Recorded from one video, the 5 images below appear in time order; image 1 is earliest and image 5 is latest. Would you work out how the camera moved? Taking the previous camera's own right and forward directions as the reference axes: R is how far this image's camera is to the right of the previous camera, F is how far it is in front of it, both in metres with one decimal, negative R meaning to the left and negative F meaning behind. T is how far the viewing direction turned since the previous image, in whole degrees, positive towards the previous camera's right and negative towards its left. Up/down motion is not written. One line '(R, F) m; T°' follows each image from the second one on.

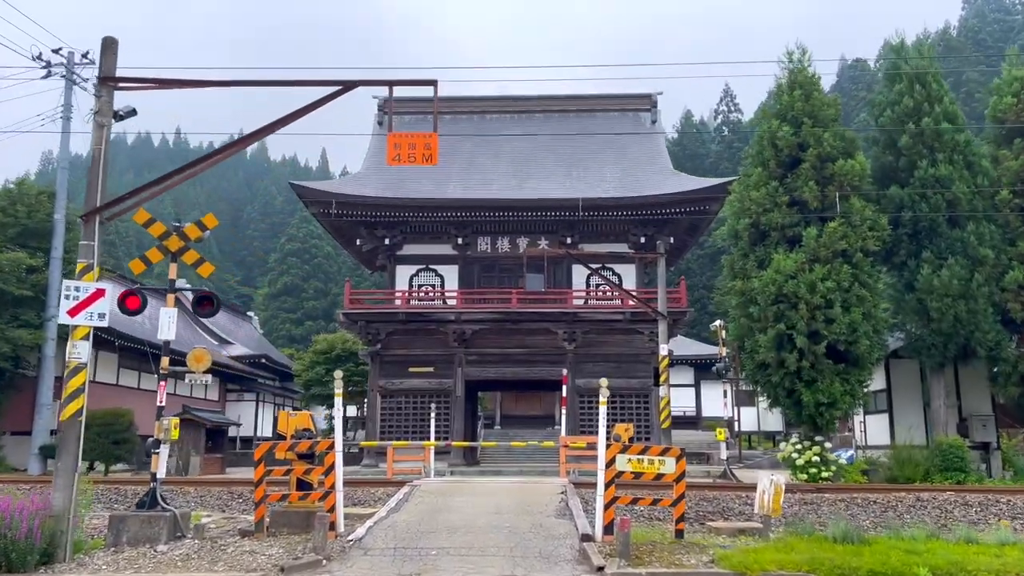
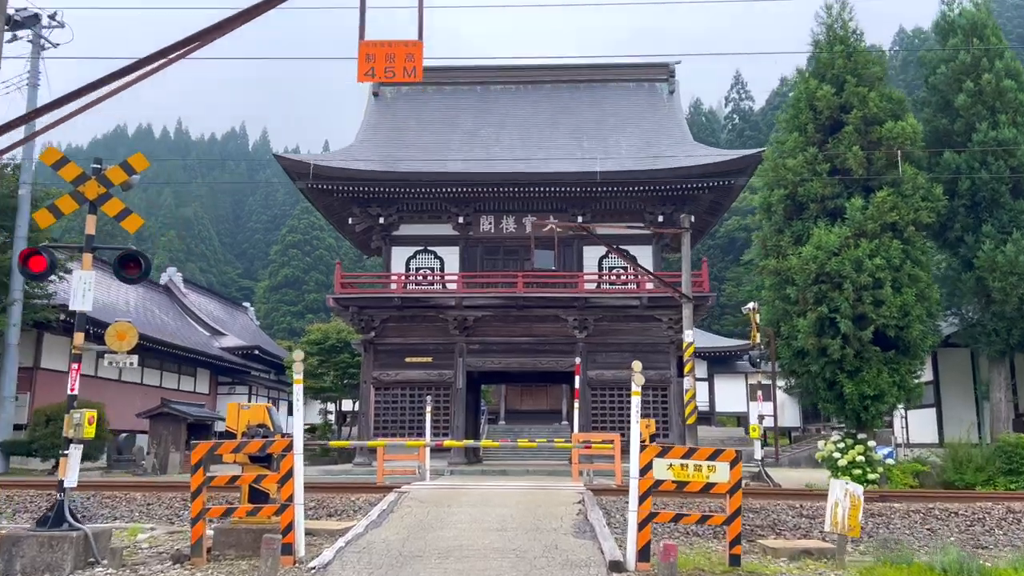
(0.0, +1.8) m; 0°
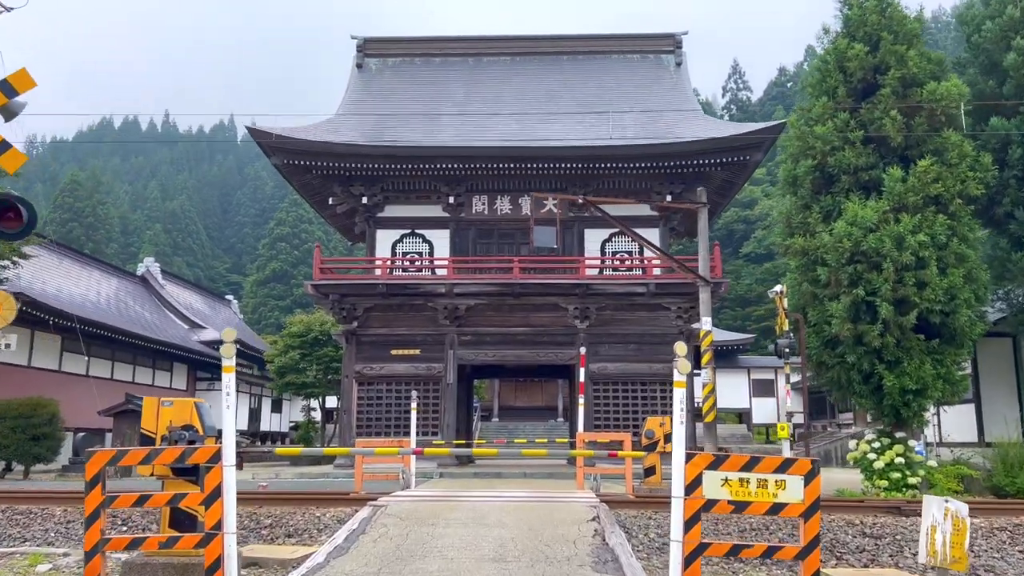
(-0.1, +1.6) m; +1°
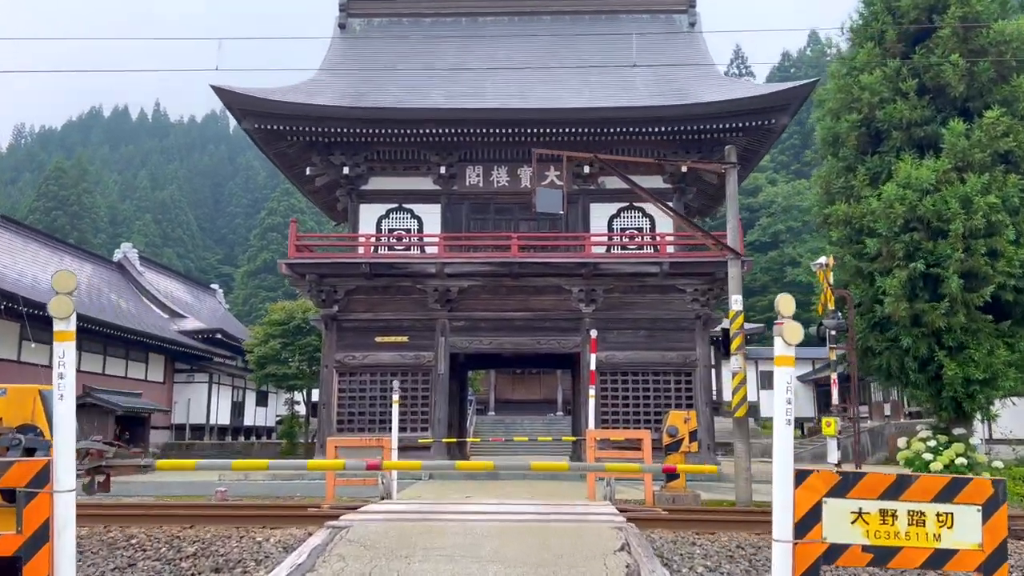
(0.0, +1.8) m; 0°
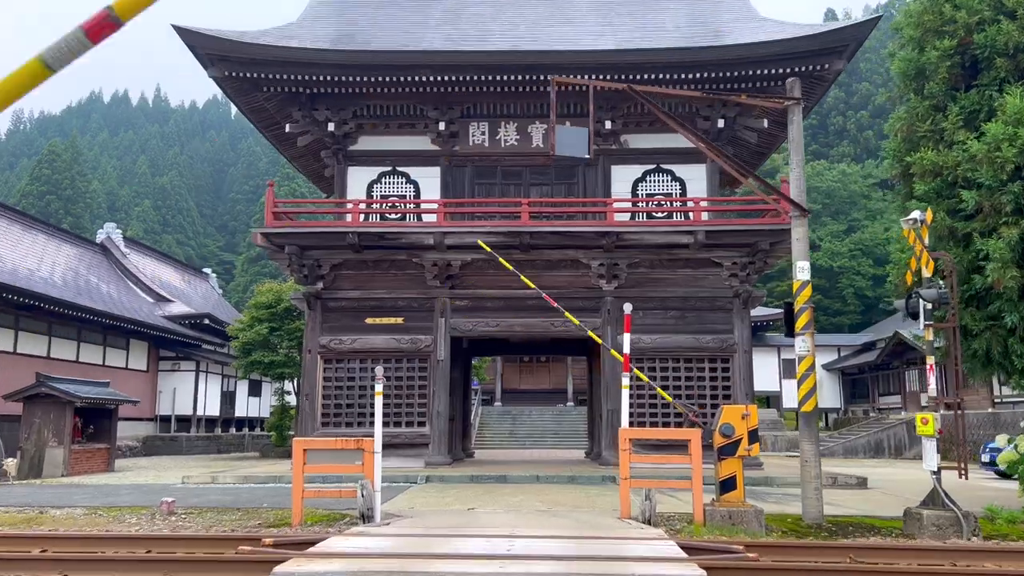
(-0.1, +2.1) m; 0°
